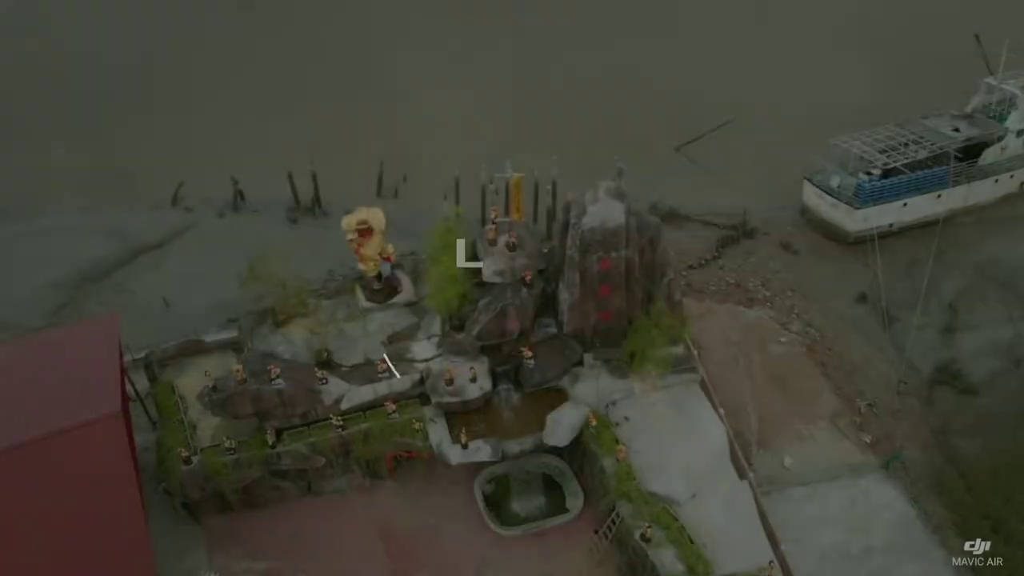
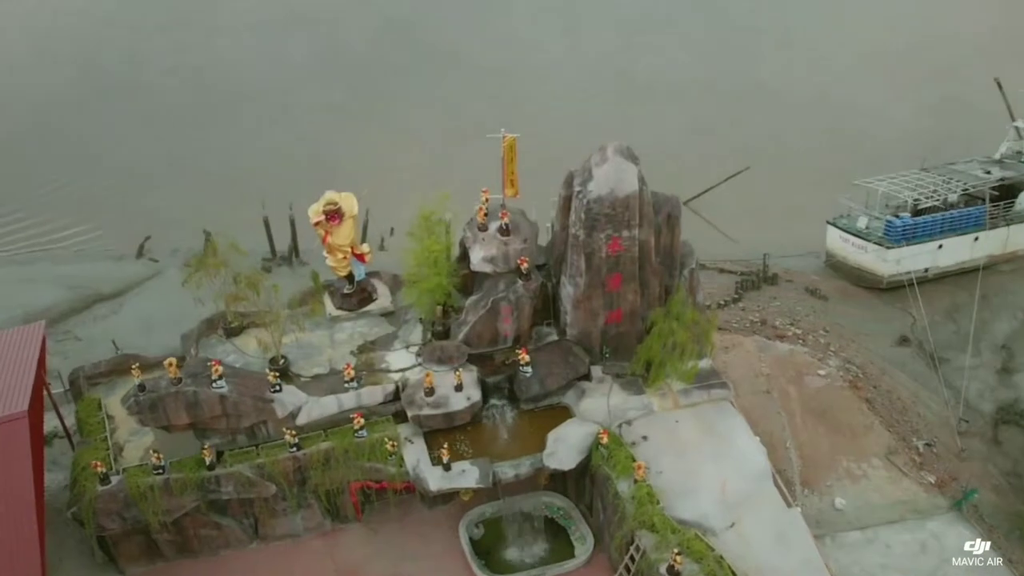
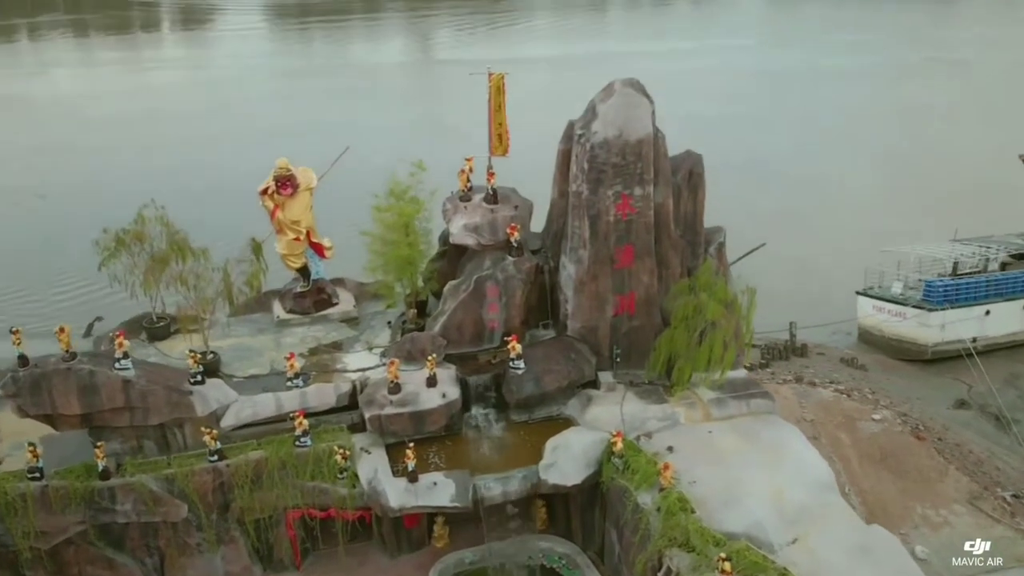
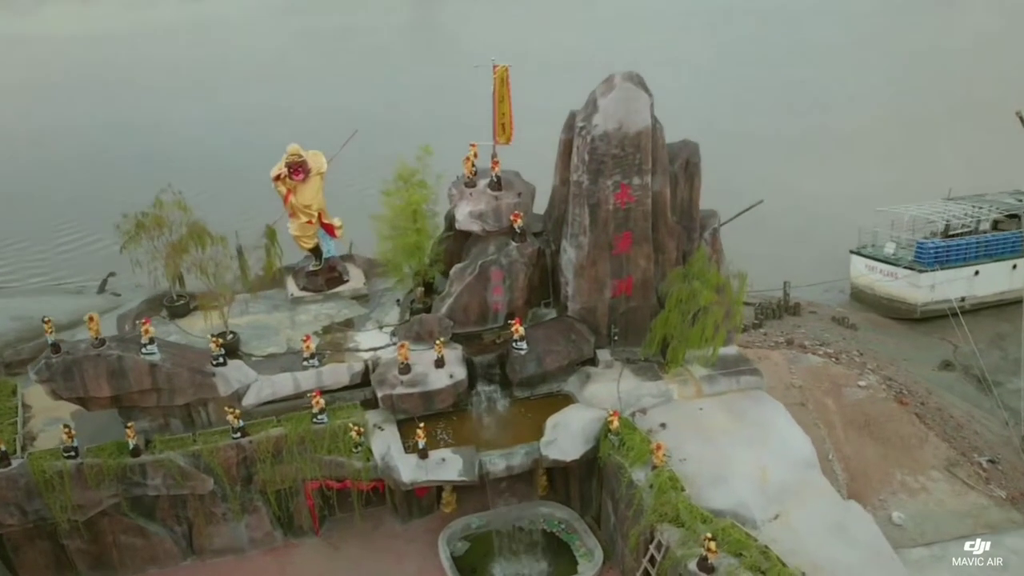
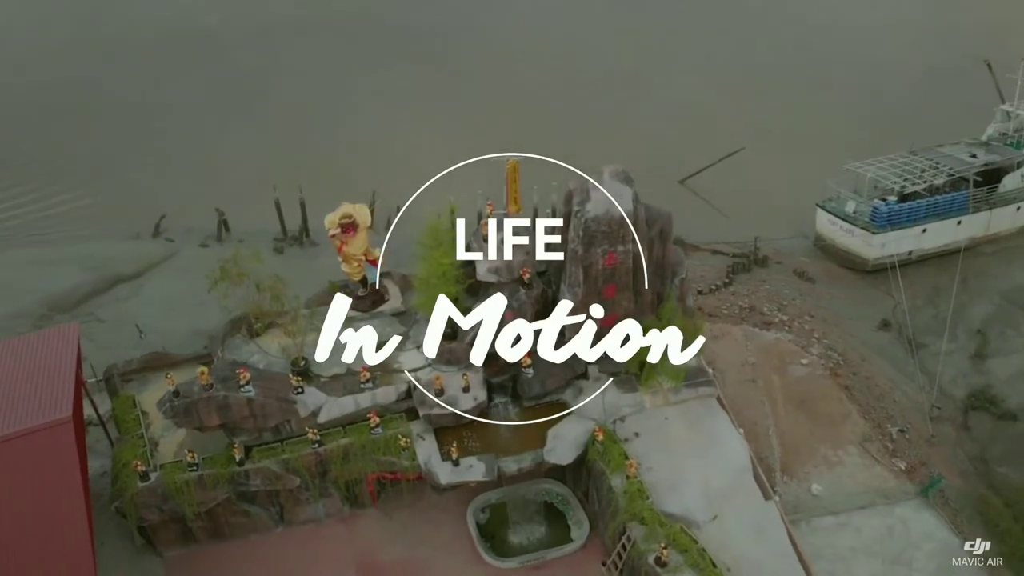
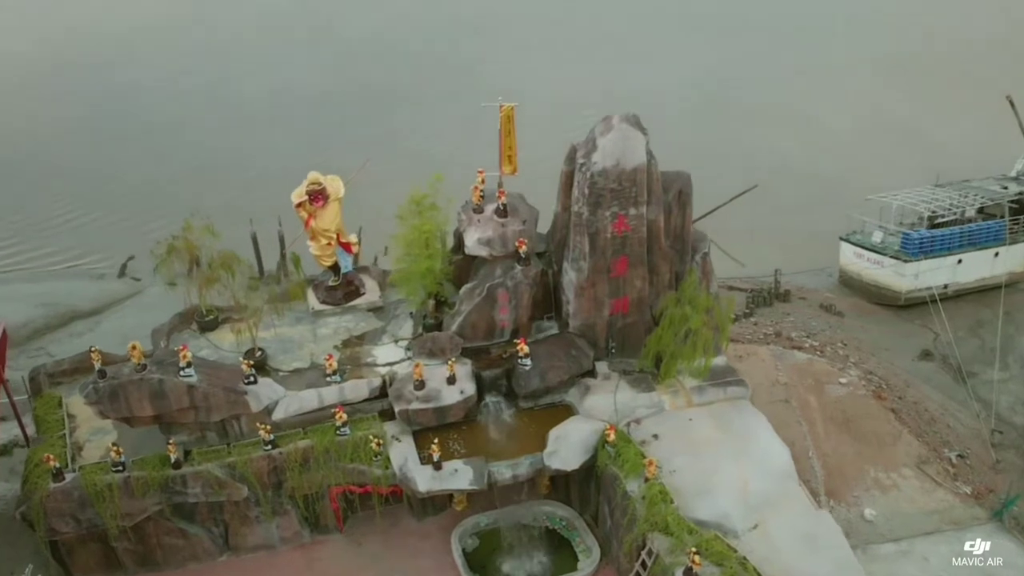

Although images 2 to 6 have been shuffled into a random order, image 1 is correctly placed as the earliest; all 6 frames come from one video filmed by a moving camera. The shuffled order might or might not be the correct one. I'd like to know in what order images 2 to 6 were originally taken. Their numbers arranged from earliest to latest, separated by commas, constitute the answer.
5, 2, 6, 4, 3
